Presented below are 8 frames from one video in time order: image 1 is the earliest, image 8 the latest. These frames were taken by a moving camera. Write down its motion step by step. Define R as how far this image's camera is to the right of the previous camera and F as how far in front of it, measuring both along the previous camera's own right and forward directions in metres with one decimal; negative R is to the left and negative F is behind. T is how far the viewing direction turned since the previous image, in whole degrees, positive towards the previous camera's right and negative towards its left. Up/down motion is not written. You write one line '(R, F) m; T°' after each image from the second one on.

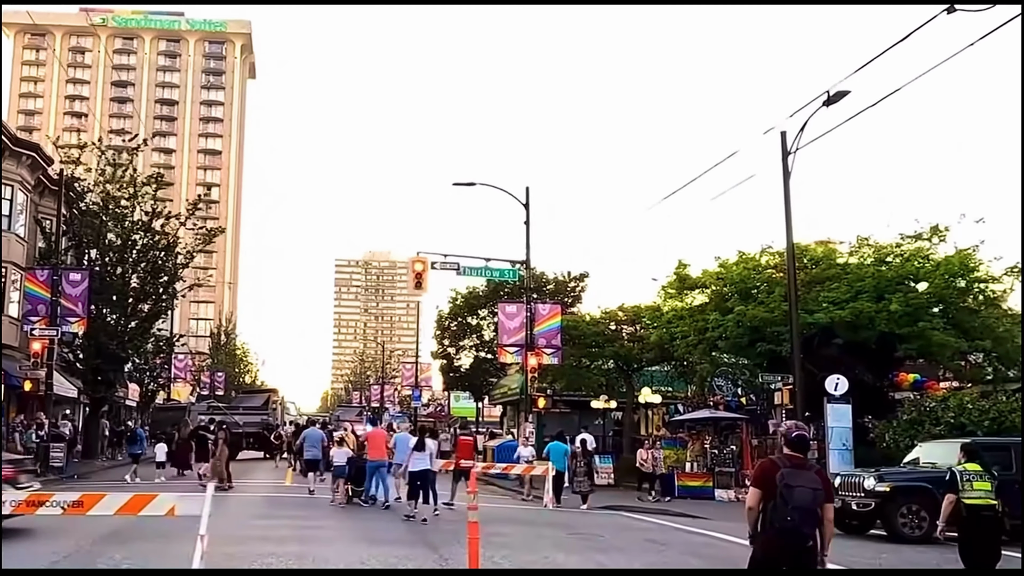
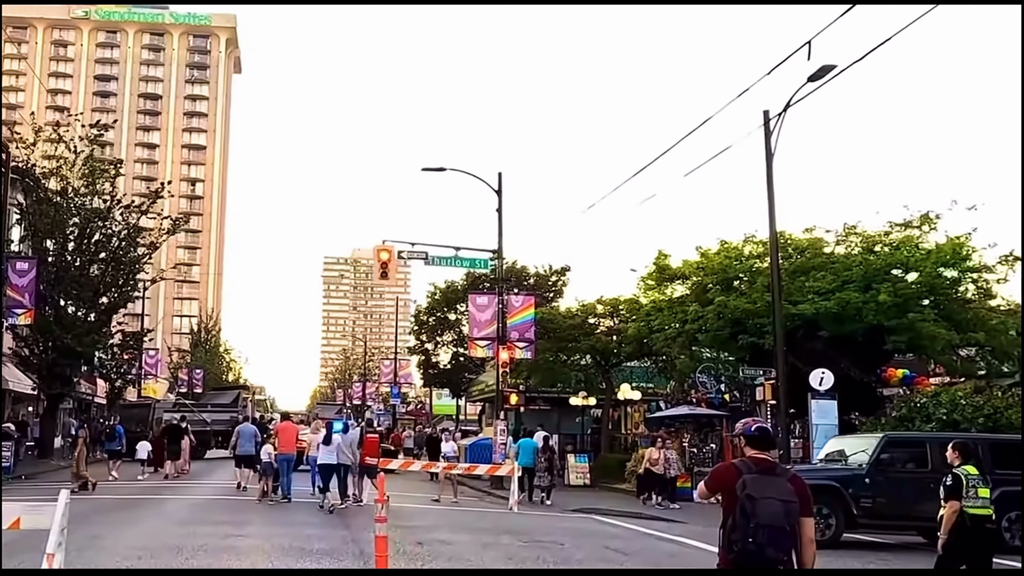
(+0.8, +1.5) m; 0°
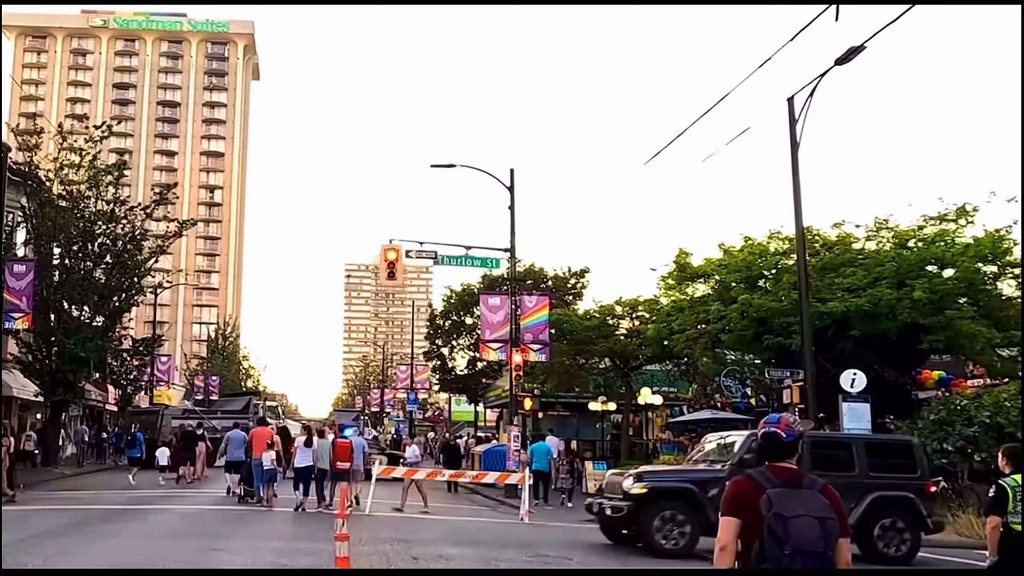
(+0.3, +1.3) m; -1°
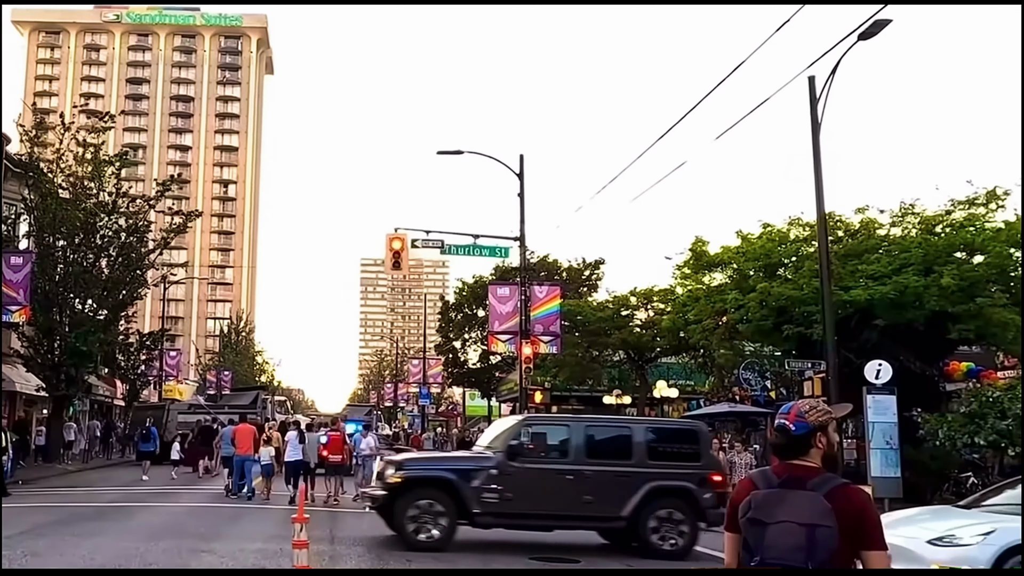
(+0.2, +1.0) m; -1°
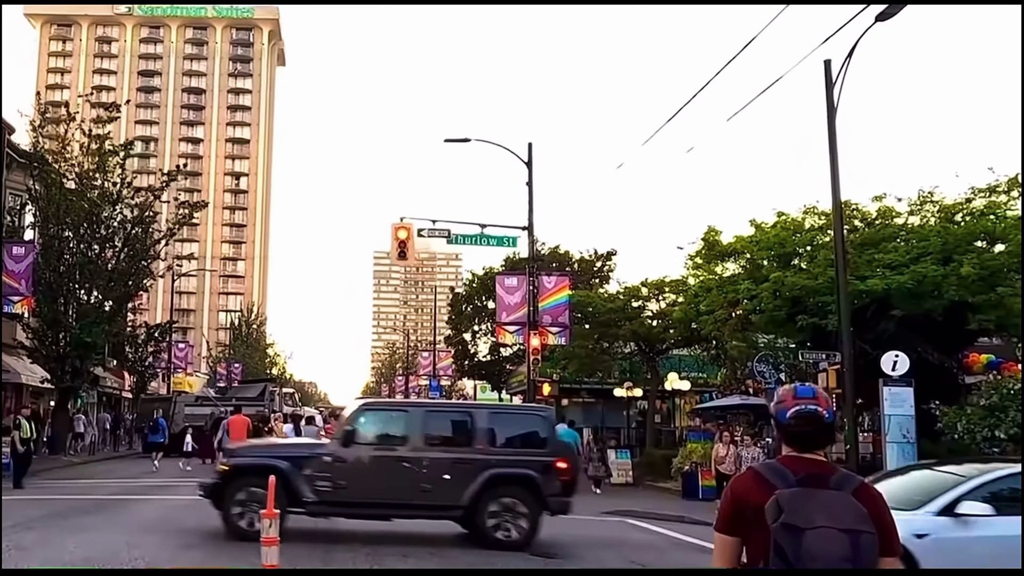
(+0.2, +0.5) m; -1°
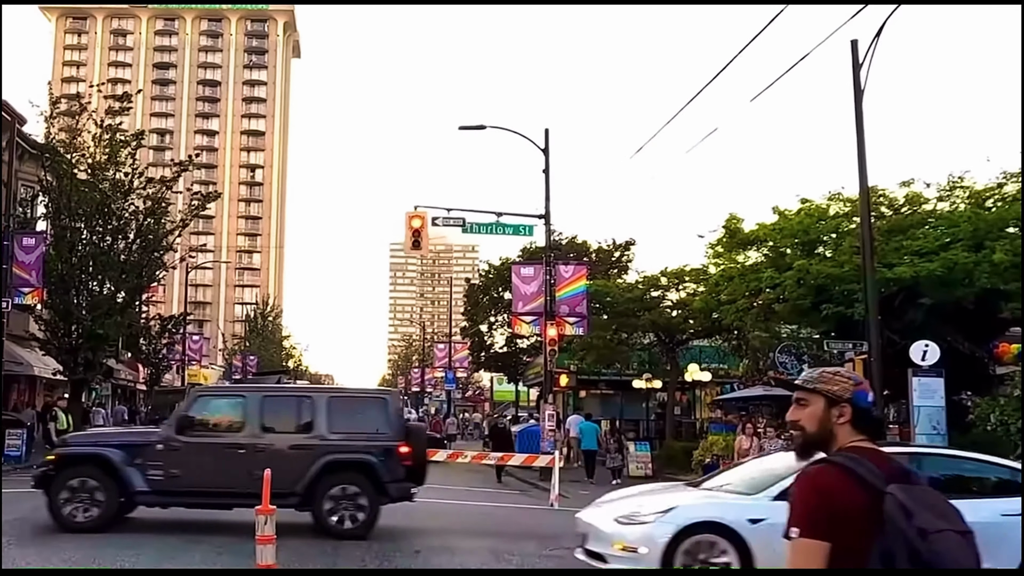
(0.0, +0.6) m; -1°
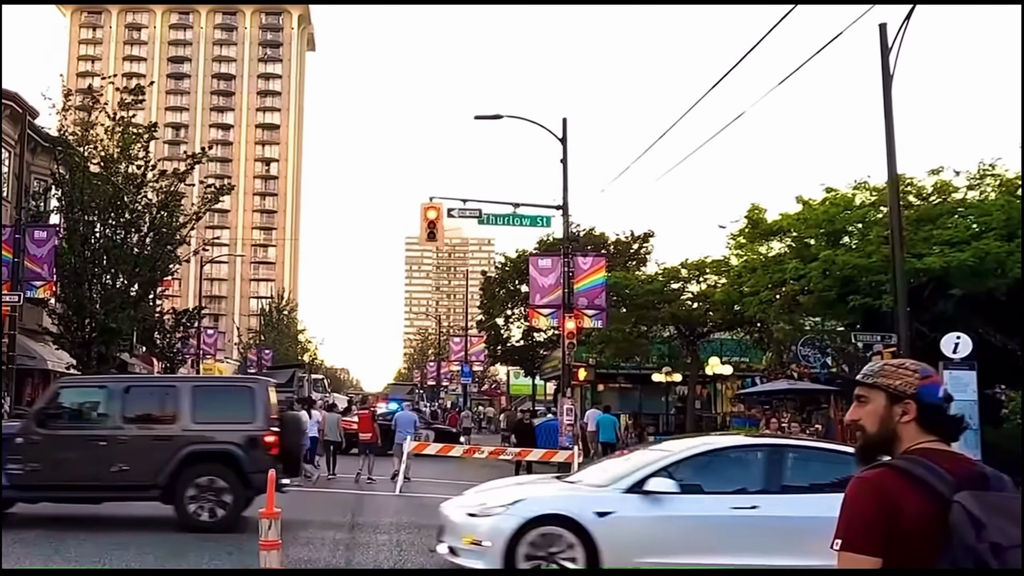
(-0.1, +0.5) m; -1°
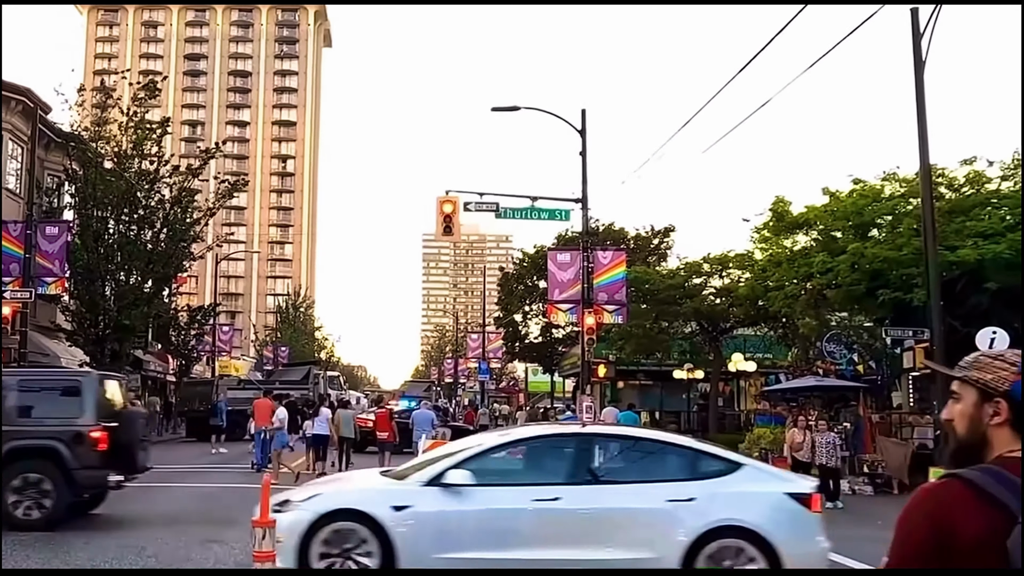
(0.0, +0.6) m; -1°
